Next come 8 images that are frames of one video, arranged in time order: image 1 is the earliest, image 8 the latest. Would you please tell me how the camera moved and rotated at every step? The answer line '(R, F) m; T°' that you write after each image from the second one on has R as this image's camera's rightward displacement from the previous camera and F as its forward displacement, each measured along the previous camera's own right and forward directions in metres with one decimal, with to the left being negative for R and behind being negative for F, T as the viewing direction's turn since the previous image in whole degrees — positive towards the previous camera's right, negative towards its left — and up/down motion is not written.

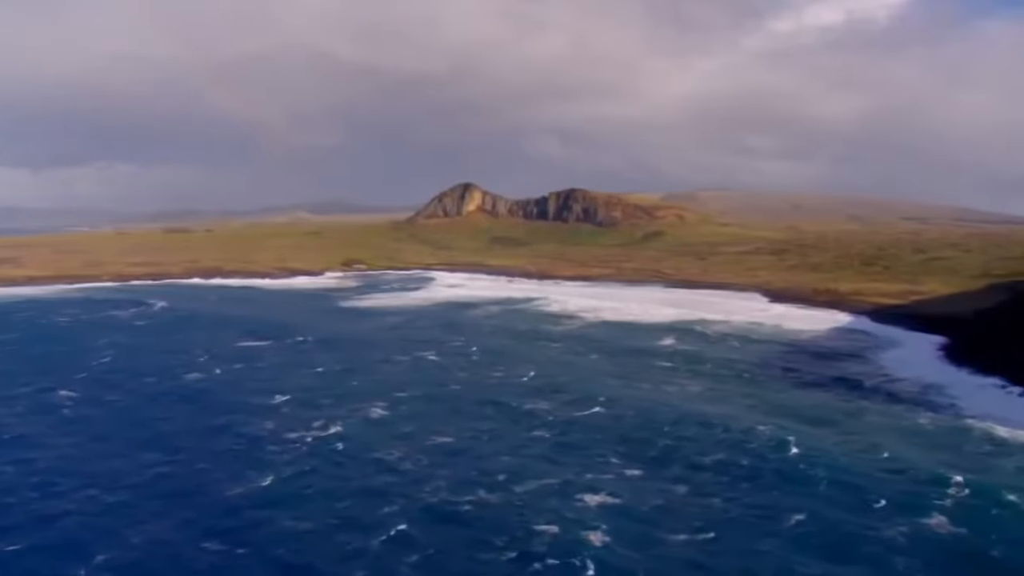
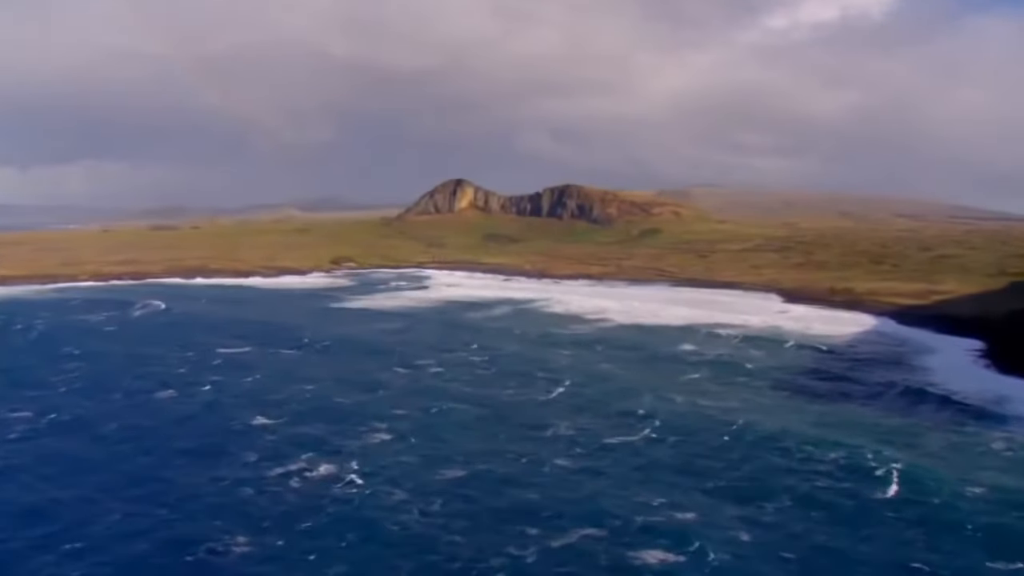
(-1.1, +4.3) m; +1°
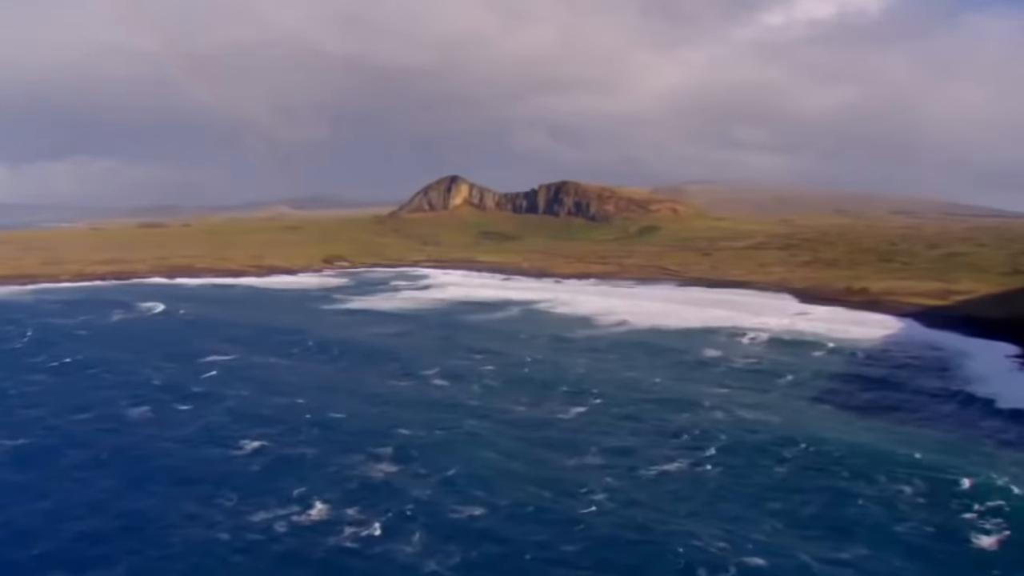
(-0.9, +3.6) m; +1°
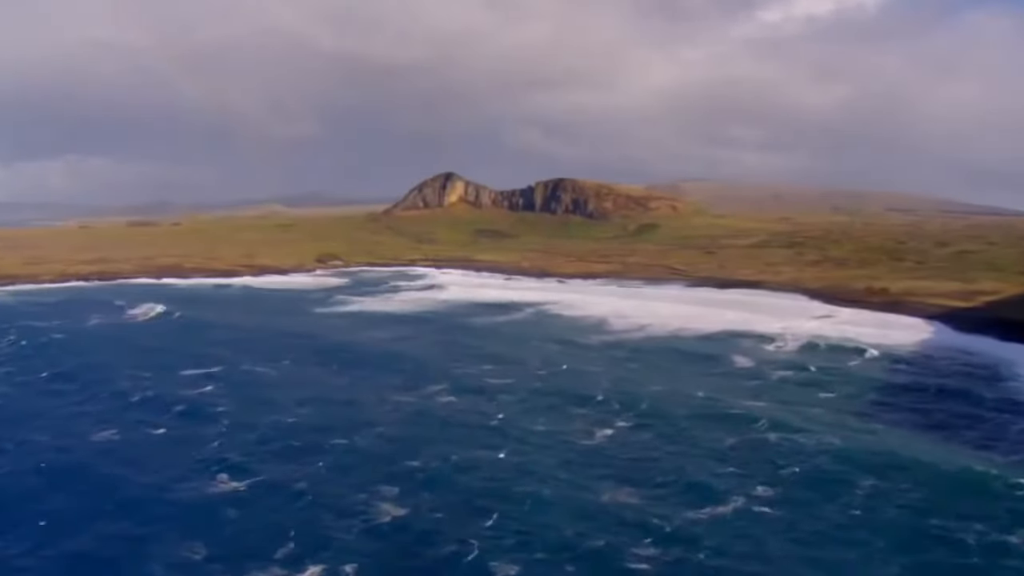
(-0.9, +3.7) m; 0°
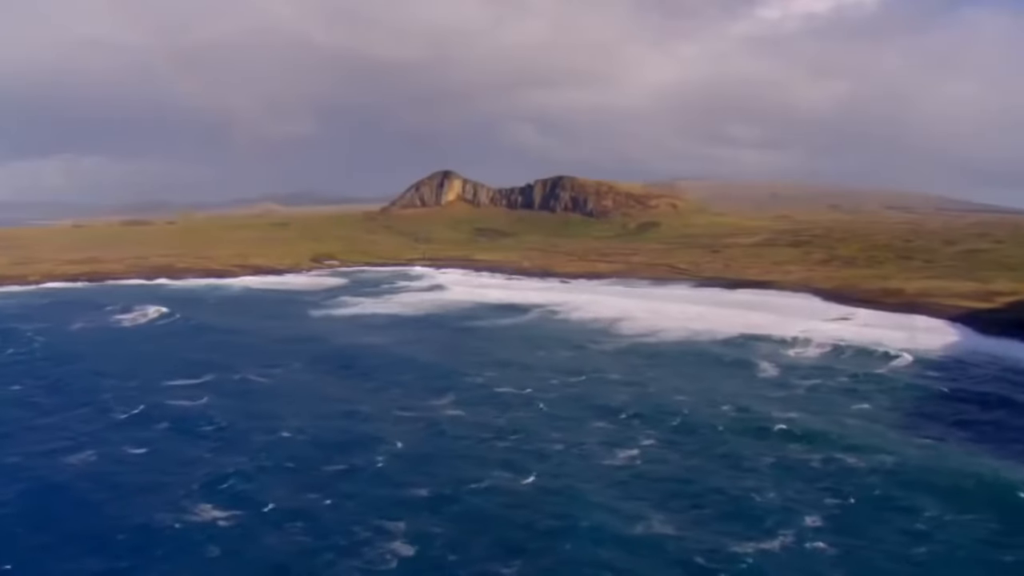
(-0.6, +2.5) m; 0°
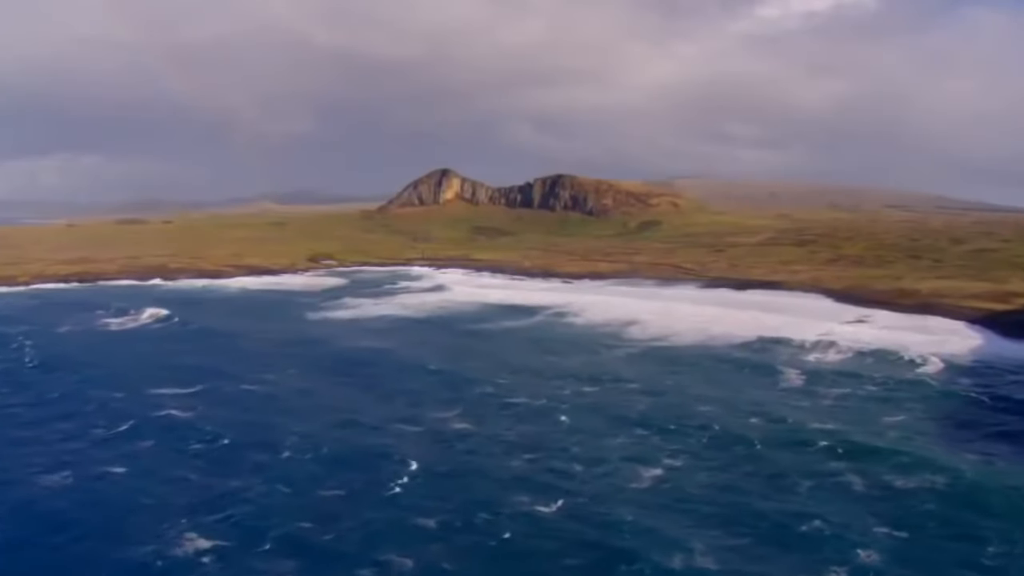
(-0.6, +2.1) m; 0°
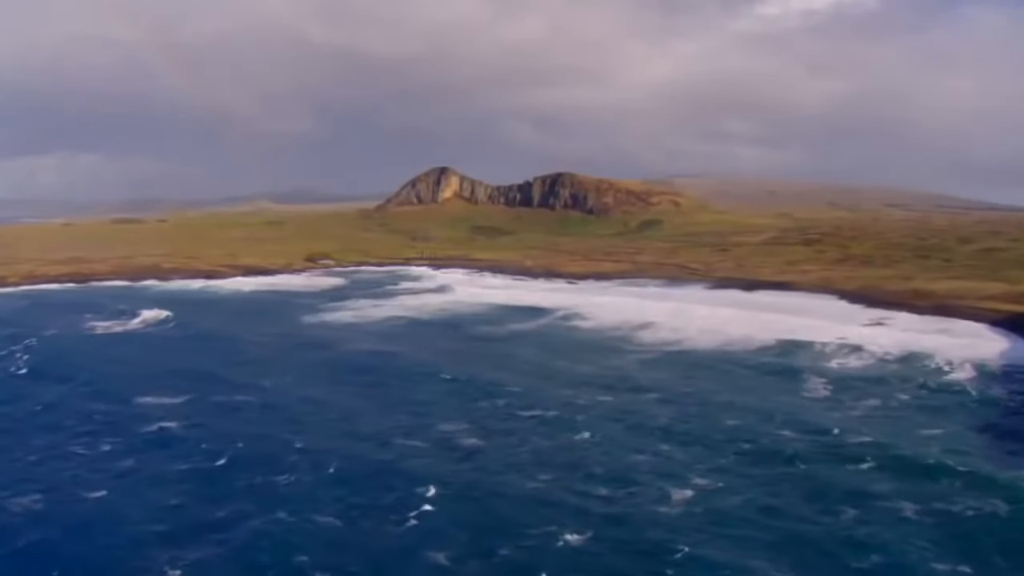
(-0.6, +2.0) m; 0°
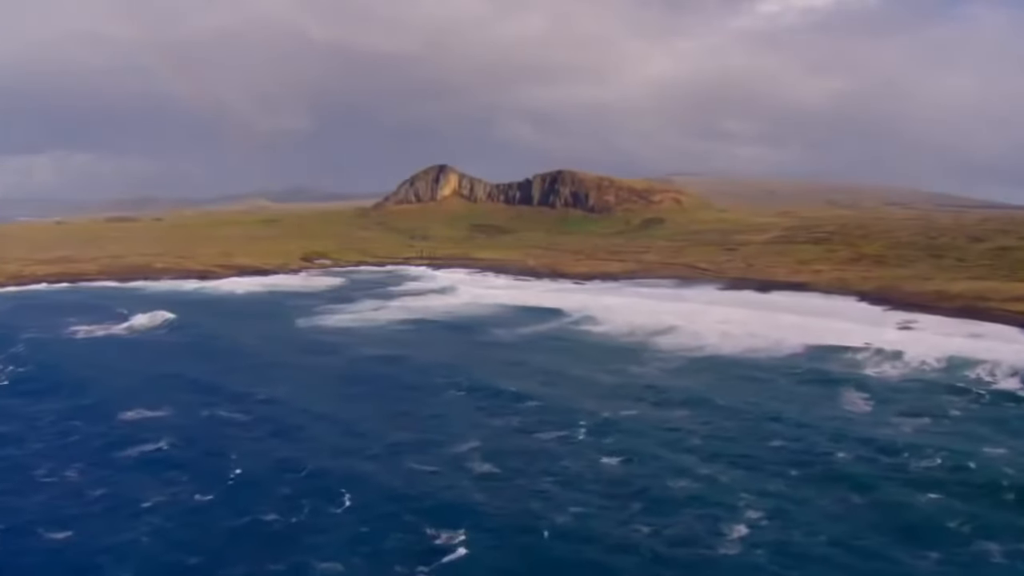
(-0.8, +2.8) m; 0°
